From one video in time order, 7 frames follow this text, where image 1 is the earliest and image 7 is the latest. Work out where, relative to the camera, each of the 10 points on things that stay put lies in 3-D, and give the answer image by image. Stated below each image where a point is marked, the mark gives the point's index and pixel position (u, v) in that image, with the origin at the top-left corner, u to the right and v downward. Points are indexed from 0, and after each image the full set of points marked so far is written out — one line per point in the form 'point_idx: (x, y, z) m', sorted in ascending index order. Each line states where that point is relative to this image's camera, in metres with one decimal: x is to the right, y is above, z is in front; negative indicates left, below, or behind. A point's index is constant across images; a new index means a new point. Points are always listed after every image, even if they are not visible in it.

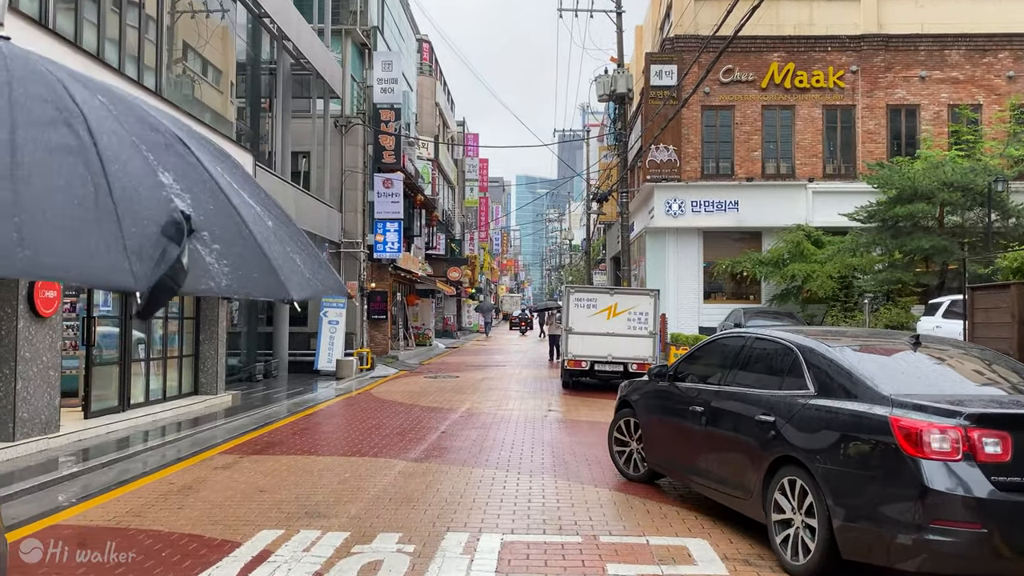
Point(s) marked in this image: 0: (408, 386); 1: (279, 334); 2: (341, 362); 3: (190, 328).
0: (-2.2, -2.0, +16.0) m
1: (-5.6, -1.1, +18.7) m
2: (-4.0, -1.7, +18.1) m
3: (-5.3, -0.7, +12.8) m
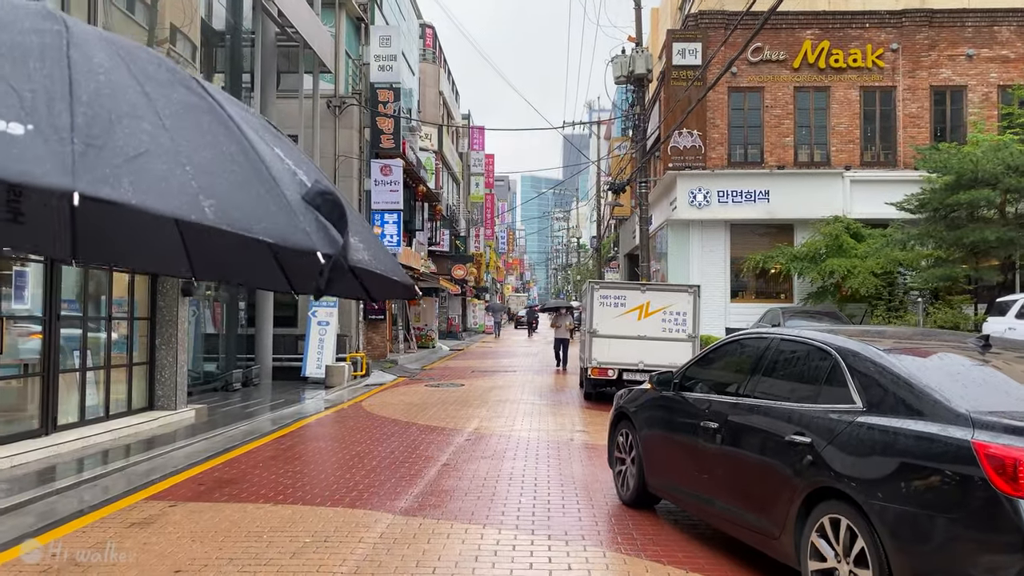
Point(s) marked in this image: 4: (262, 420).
0: (-2.0, -1.9, +13.9) m
1: (-5.4, -1.0, +16.6) m
2: (-3.8, -1.7, +16.1) m
3: (-5.1, -0.6, +10.7) m
4: (-4.0, -2.2, +12.6) m
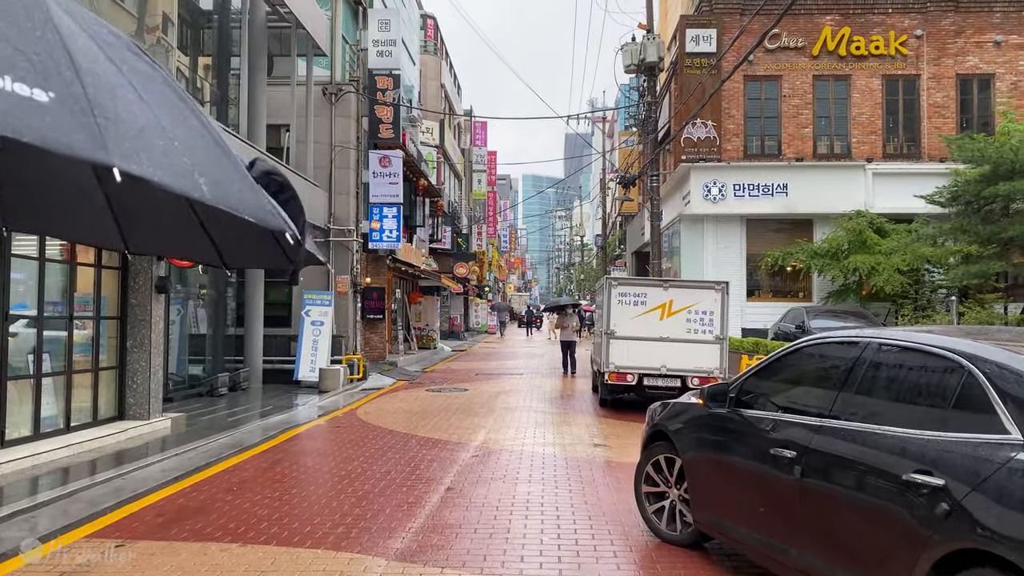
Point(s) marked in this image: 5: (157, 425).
0: (-1.8, -1.9, +12.8) m
1: (-5.2, -1.0, +15.5) m
2: (-3.7, -1.6, +15.0) m
3: (-5.0, -0.5, +9.6) m
4: (-3.9, -2.1, +11.5) m
5: (-4.5, -1.8, +9.8) m
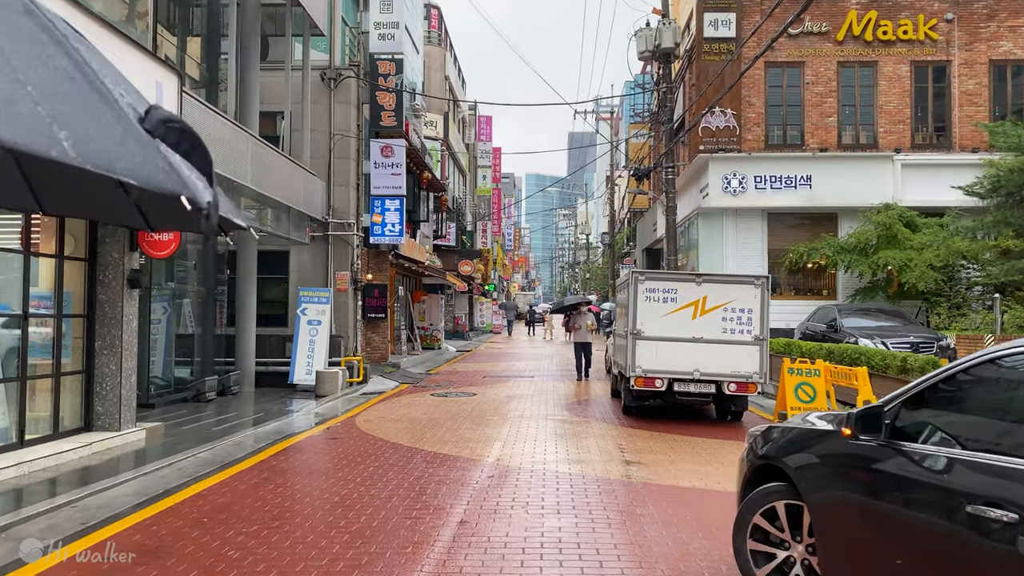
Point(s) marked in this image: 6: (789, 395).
0: (-1.6, -1.8, +11.7) m
1: (-5.0, -0.9, +14.4) m
2: (-3.4, -1.6, +13.9) m
3: (-4.8, -0.5, +8.5) m
4: (-3.7, -2.0, +10.4) m
5: (-4.3, -1.7, +8.7) m
6: (+3.6, -1.4, +10.1) m
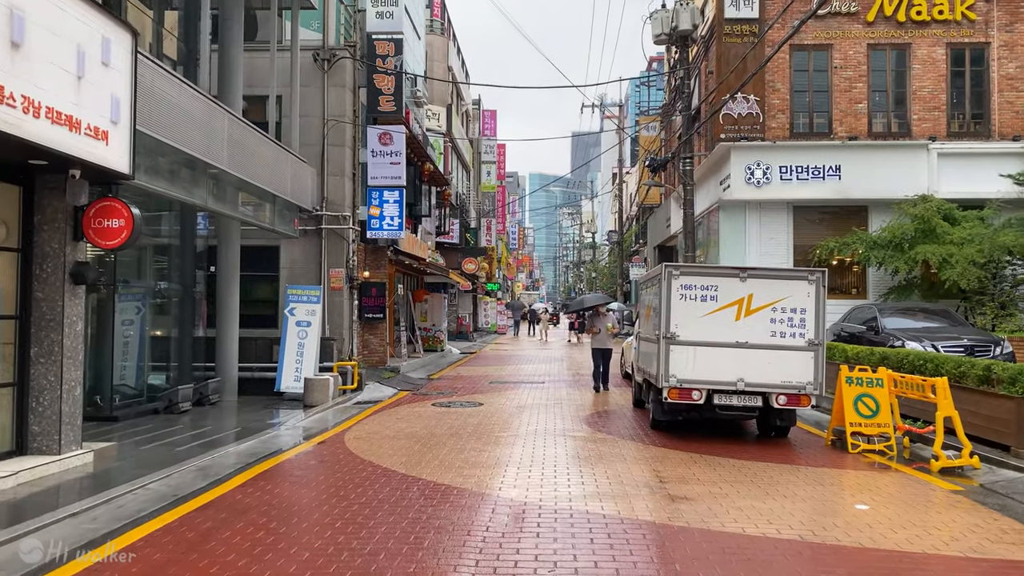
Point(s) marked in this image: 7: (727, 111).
0: (-1.5, -1.8, +10.3) m
1: (-4.8, -0.9, +13.1) m
2: (-3.3, -1.5, +12.5) m
3: (-4.6, -0.4, +7.1) m
4: (-3.5, -2.0, +9.0) m
5: (-4.2, -1.6, +7.4) m
6: (+3.8, -1.4, +8.7) m
7: (+5.5, +4.5, +19.8) m
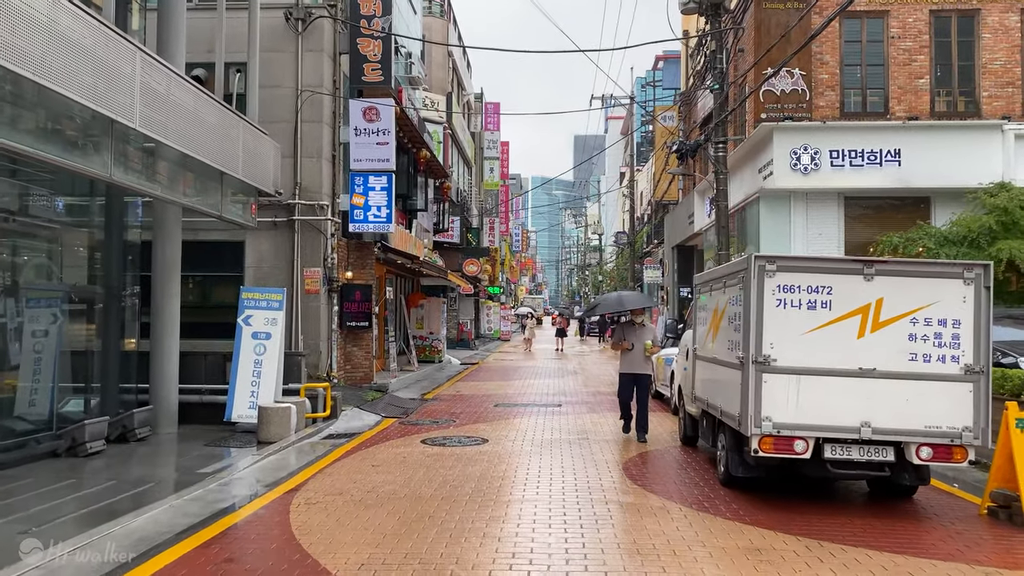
0: (-1.3, -1.8, +7.6) m
1: (-4.7, -0.9, +10.4) m
2: (-3.1, -1.5, +9.8) m
3: (-4.5, -0.4, +4.4) m
4: (-3.4, -2.0, +6.3) m
5: (-4.0, -1.7, +4.6) m
6: (+3.9, -1.4, +6.0) m
7: (+5.7, +4.5, +17.1) m
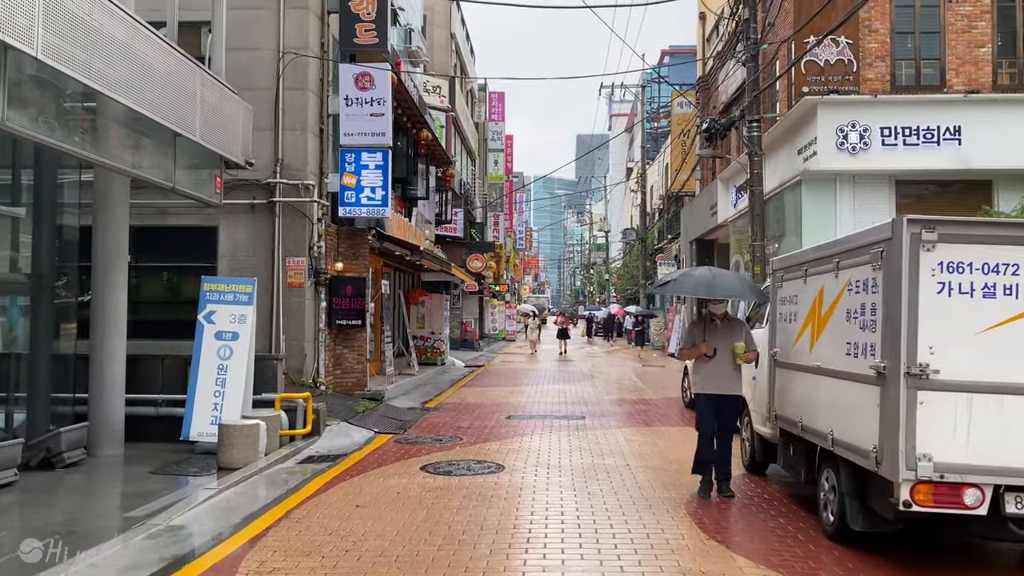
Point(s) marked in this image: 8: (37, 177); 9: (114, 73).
0: (-1.1, -1.7, +5.7) m
1: (-4.5, -0.8, +8.5) m
2: (-2.9, -1.4, +7.9) m
3: (-4.3, -0.3, +2.6) m
4: (-3.1, -1.9, +4.5) m
5: (-3.8, -1.5, +2.8) m
6: (+4.1, -1.3, +4.1) m
7: (+5.9, +4.6, +15.2) m
8: (-5.1, +1.2, +8.4) m
9: (-3.7, +2.0, +7.1) m
